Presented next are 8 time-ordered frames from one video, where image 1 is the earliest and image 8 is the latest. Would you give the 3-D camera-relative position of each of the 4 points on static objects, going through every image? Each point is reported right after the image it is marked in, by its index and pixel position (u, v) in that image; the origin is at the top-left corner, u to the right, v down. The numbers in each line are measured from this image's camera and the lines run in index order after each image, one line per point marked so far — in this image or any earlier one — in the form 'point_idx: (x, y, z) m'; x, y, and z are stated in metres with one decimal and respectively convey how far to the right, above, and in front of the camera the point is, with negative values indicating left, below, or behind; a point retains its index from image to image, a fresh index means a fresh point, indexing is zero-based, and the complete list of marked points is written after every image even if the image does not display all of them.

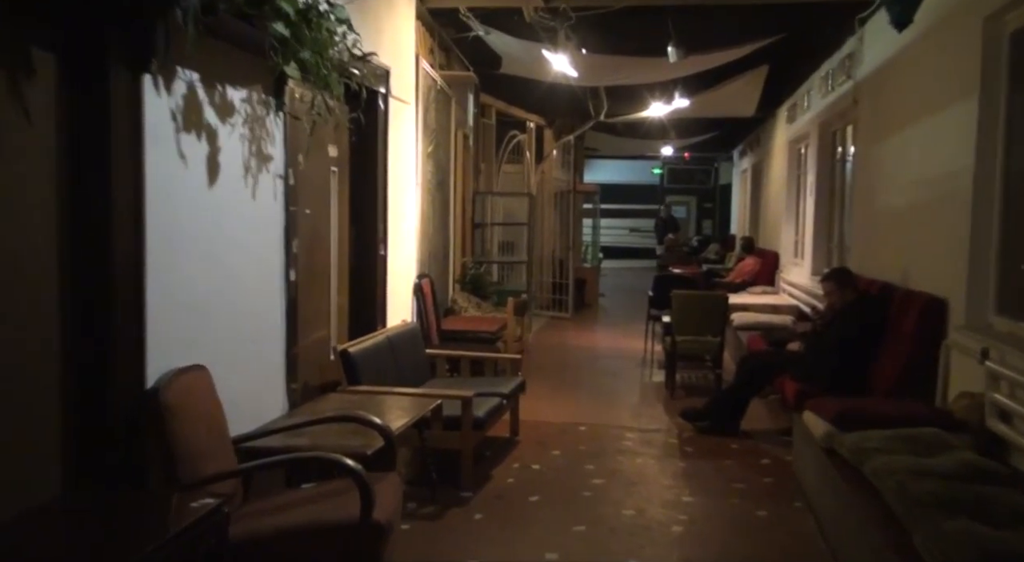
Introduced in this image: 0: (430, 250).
0: (-0.6, +0.2, +6.2) m
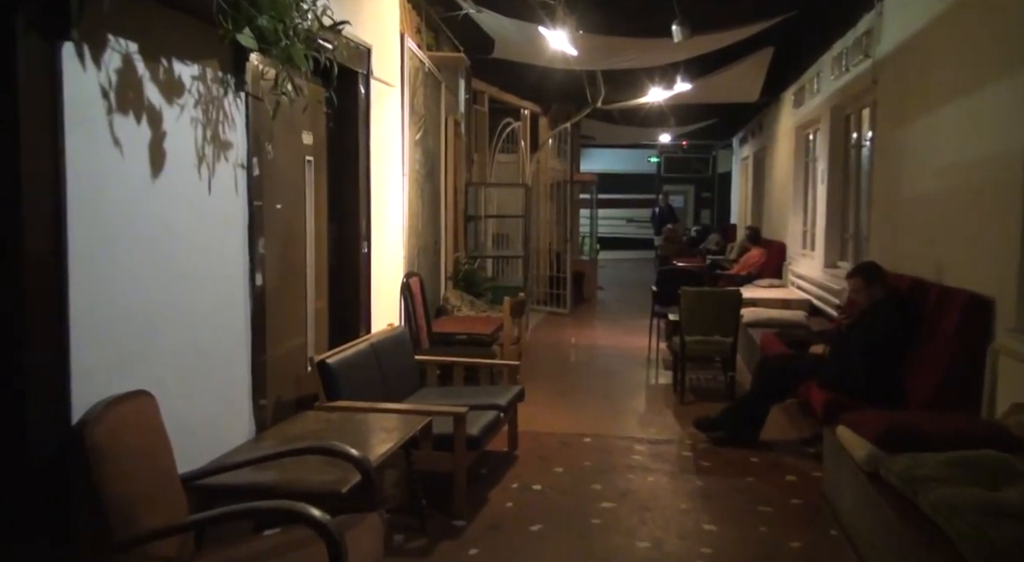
0: (-0.6, +0.2, +5.8) m
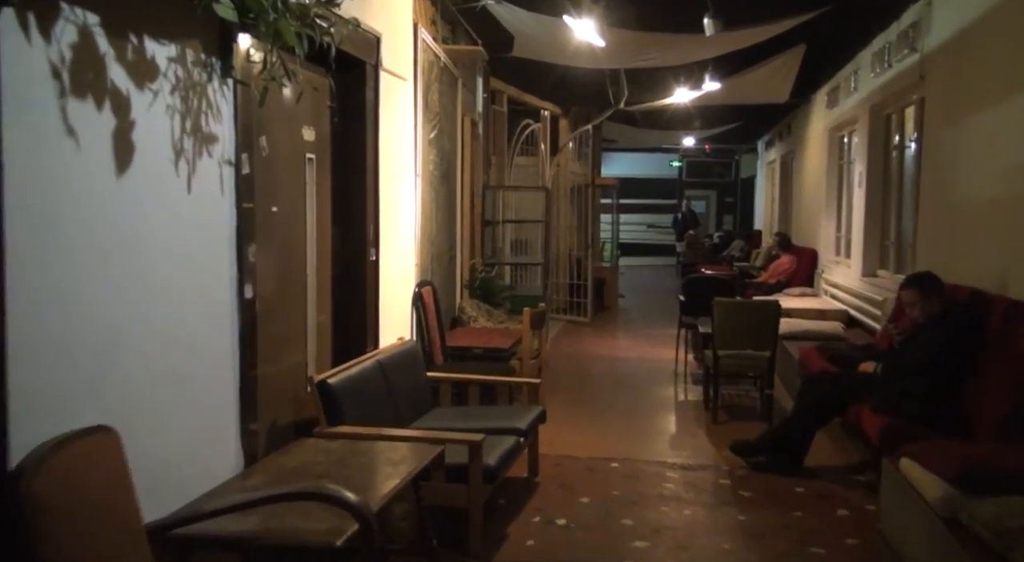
0: (-0.5, +0.2, +5.4) m
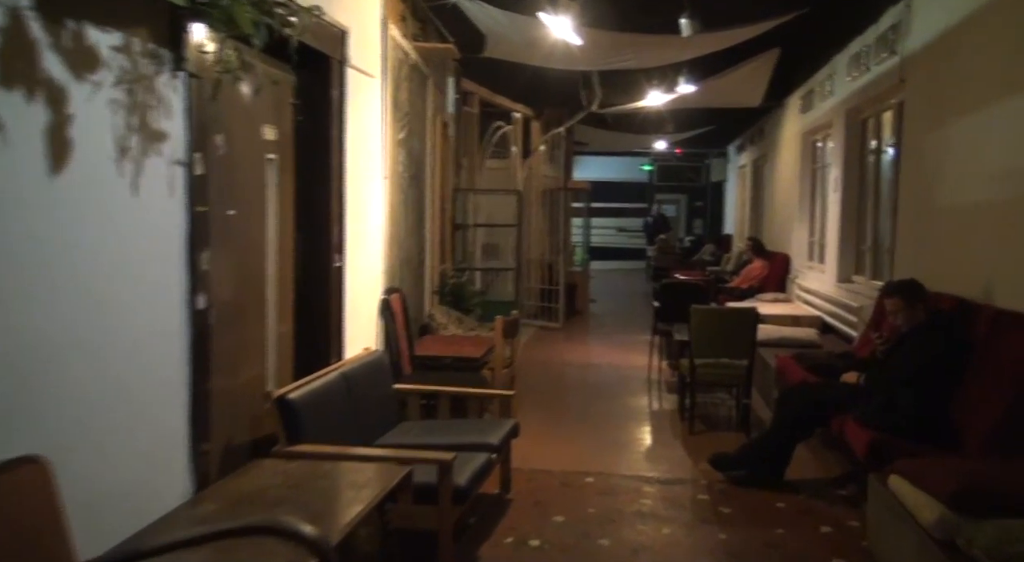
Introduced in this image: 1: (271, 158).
0: (-0.7, +0.1, +5.2) m
1: (-1.0, +0.5, +3.5) m
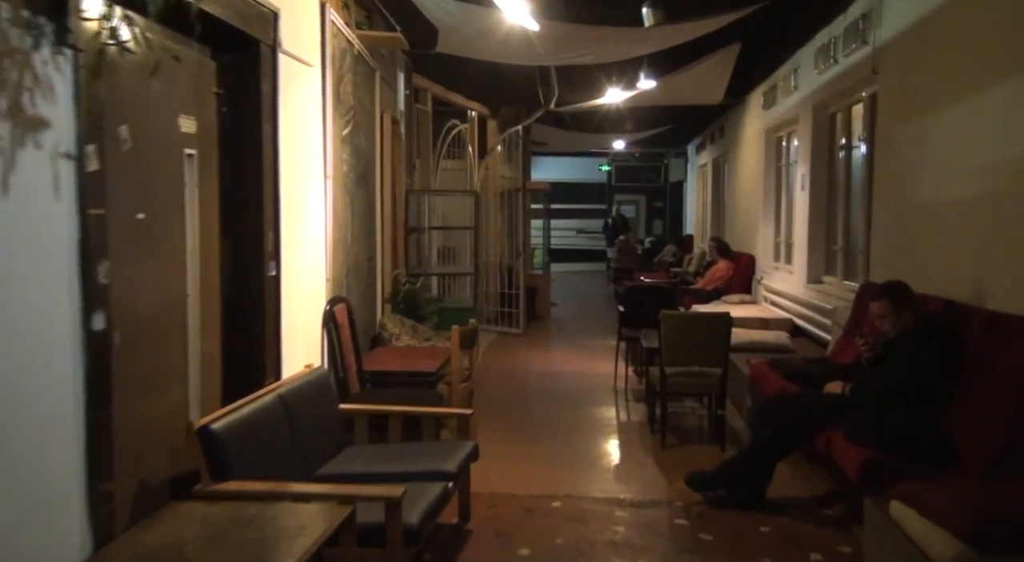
0: (-0.9, +0.1, +4.8) m
1: (-1.2, +0.5, +3.0) m
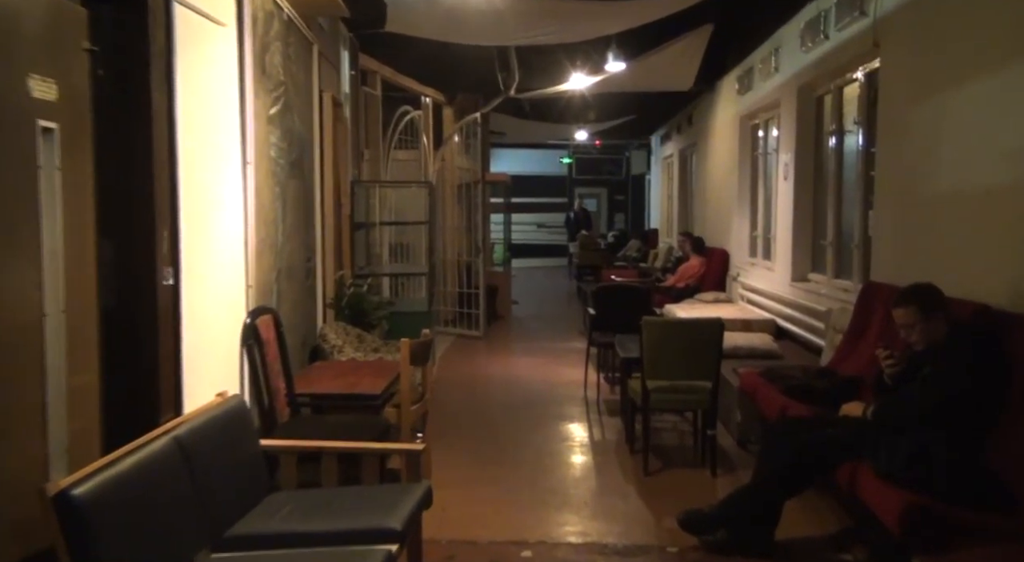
0: (-1.1, +0.1, +4.1) m
1: (-1.3, +0.4, +2.3) m
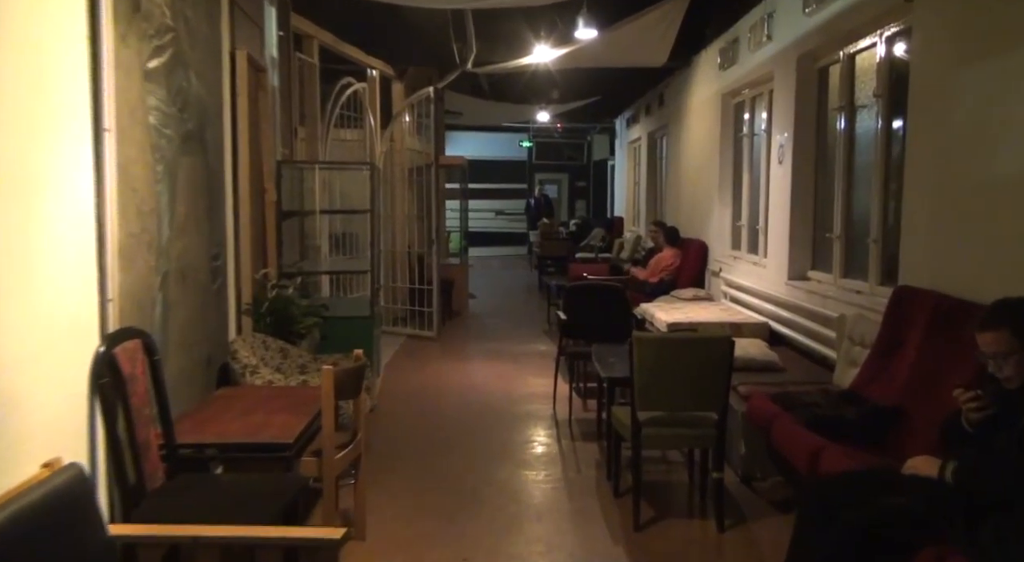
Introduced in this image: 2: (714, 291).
0: (-1.3, 0.0, +3.1) m
1: (-1.4, +0.4, +1.3) m
2: (+1.8, -0.1, +7.5) m
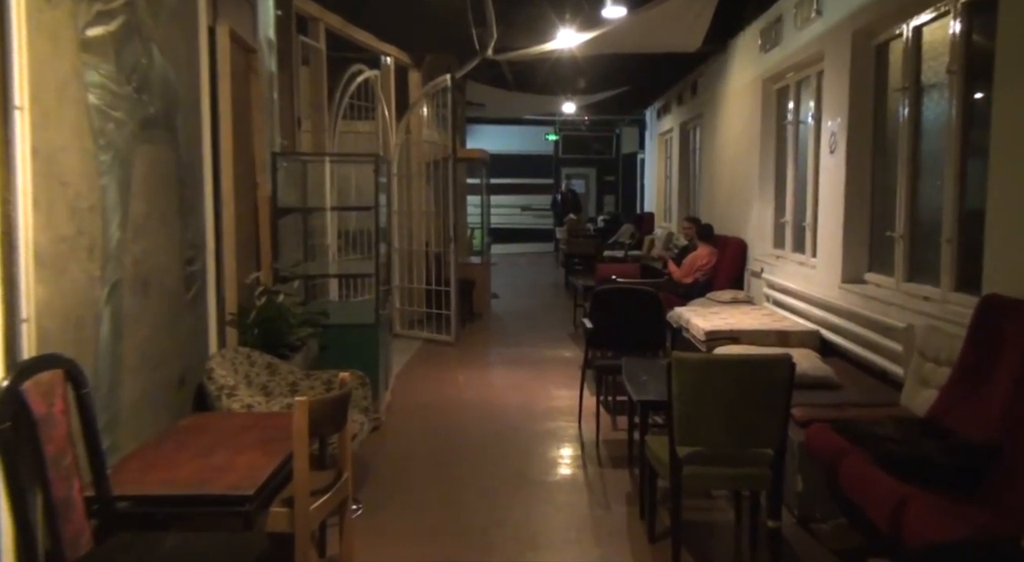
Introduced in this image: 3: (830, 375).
0: (-1.3, 0.0, +2.6) m
1: (-1.4, +0.3, +0.9) m
2: (+2.0, -0.1, +6.9) m
3: (+1.6, -0.4, +4.1) m
